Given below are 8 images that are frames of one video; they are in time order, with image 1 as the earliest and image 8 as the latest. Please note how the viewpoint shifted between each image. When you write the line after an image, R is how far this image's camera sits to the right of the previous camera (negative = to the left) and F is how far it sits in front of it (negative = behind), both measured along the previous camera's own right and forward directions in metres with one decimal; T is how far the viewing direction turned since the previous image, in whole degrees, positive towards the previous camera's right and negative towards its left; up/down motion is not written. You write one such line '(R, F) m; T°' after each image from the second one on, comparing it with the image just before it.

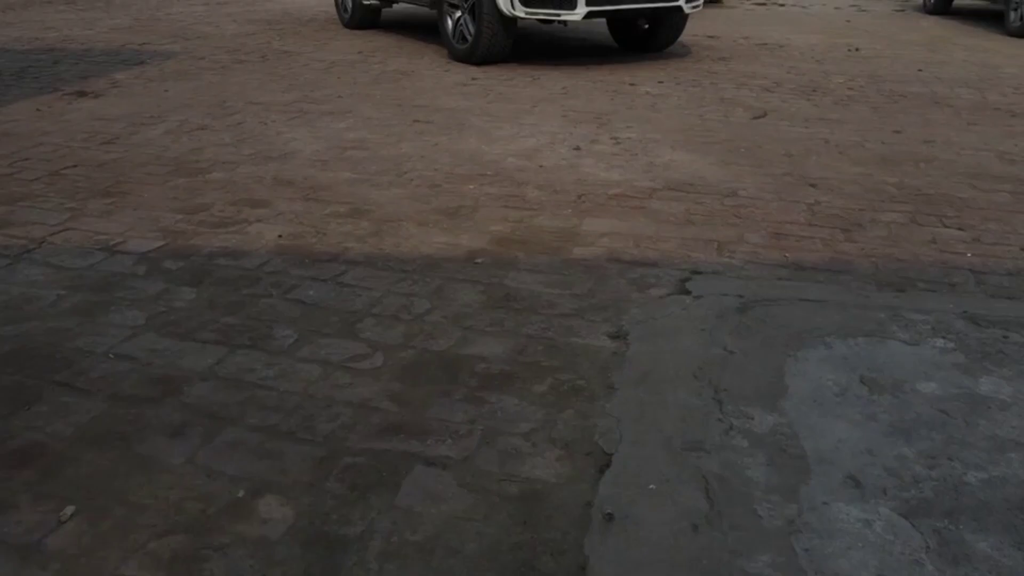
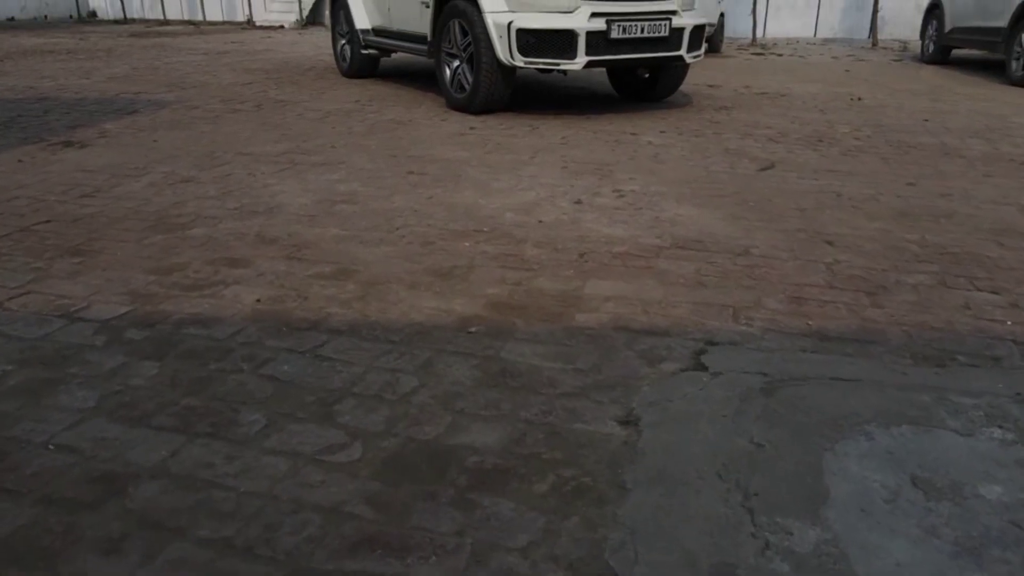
(0.0, +0.2) m; 0°
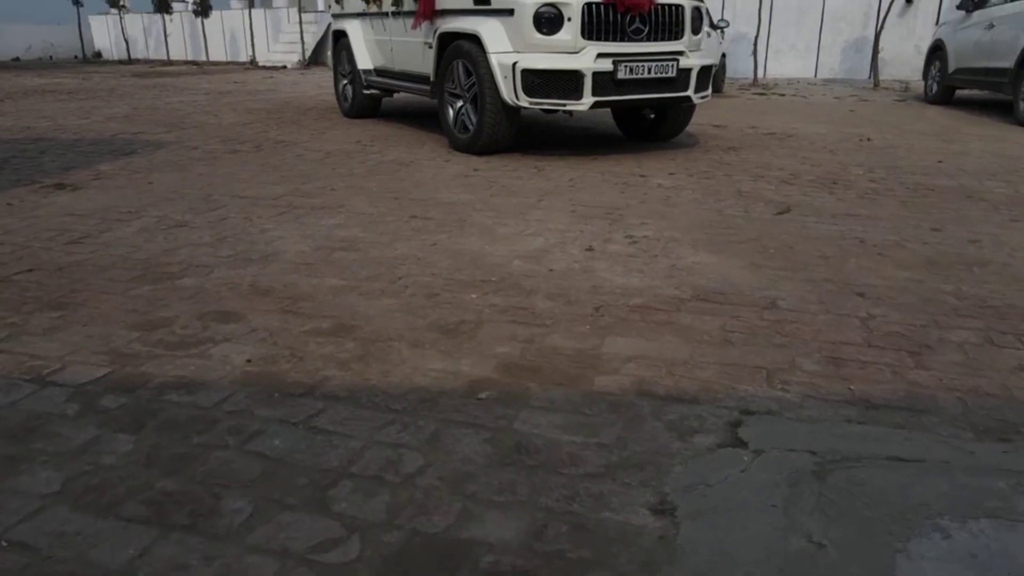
(0.0, +0.2) m; 0°
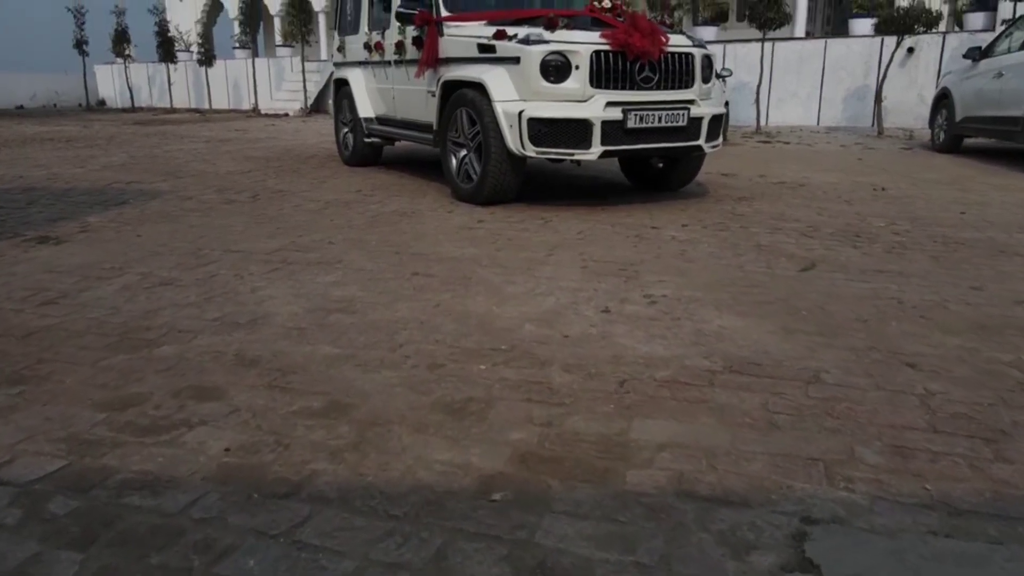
(-0.1, +0.3) m; 0°
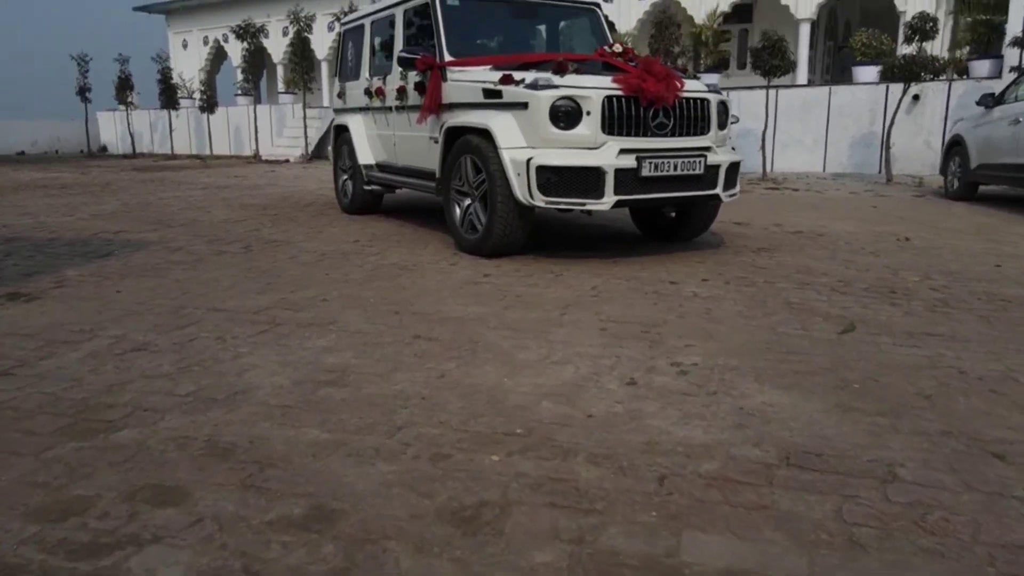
(-0.1, +0.4) m; 0°
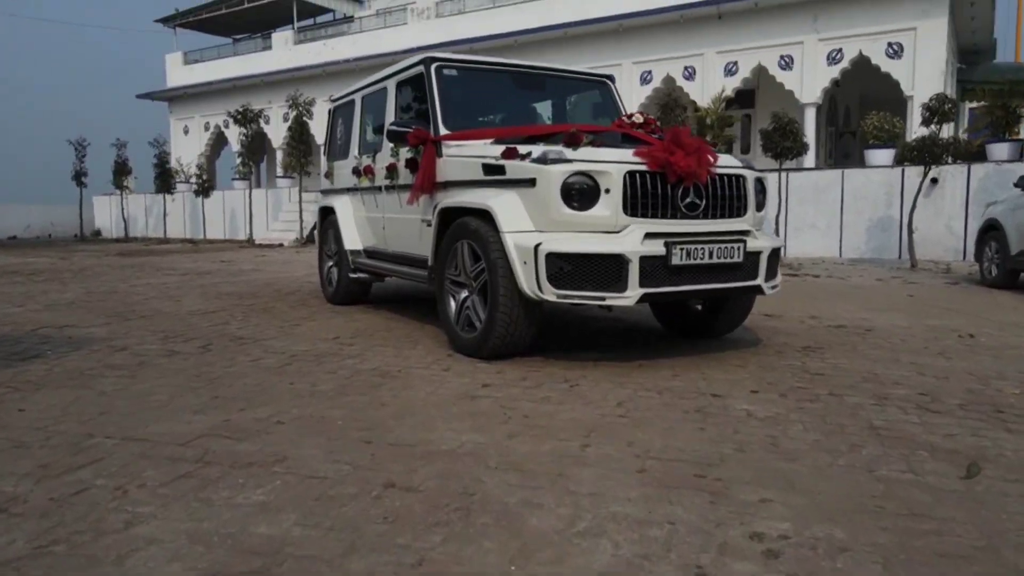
(0.0, +1.0) m; 0°
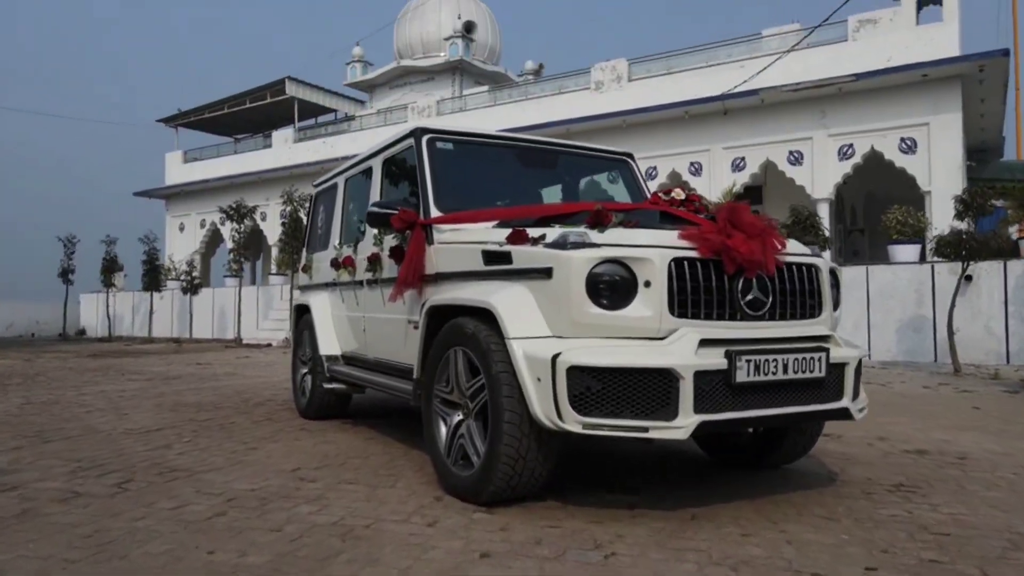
(-0.1, +1.3) m; 0°
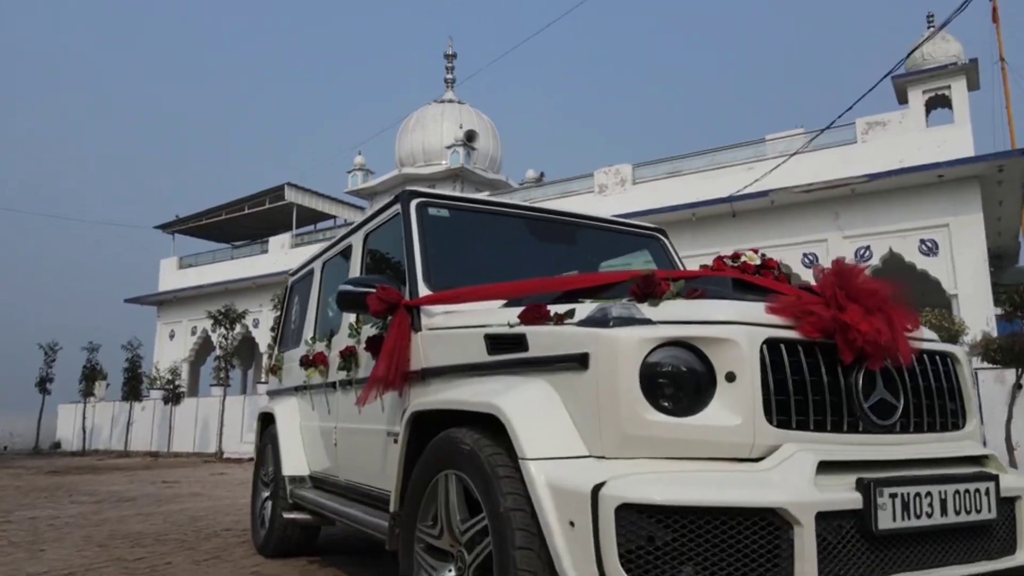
(-0.1, +1.3) m; 0°
